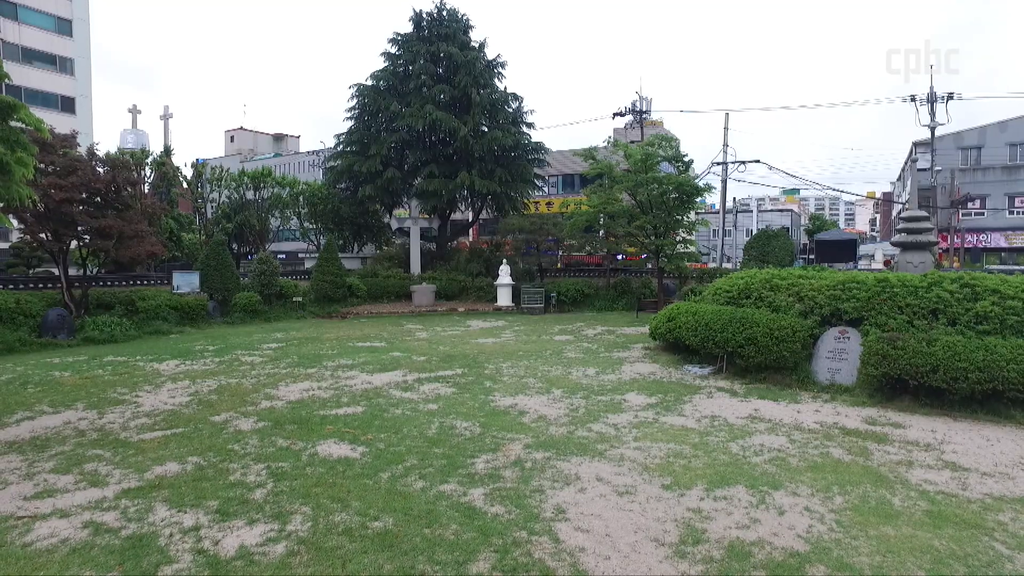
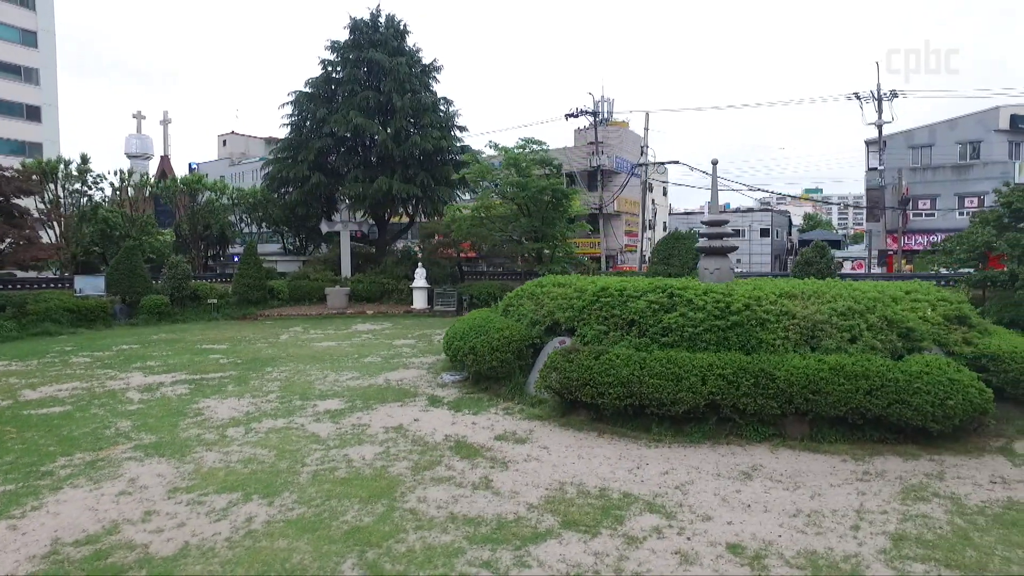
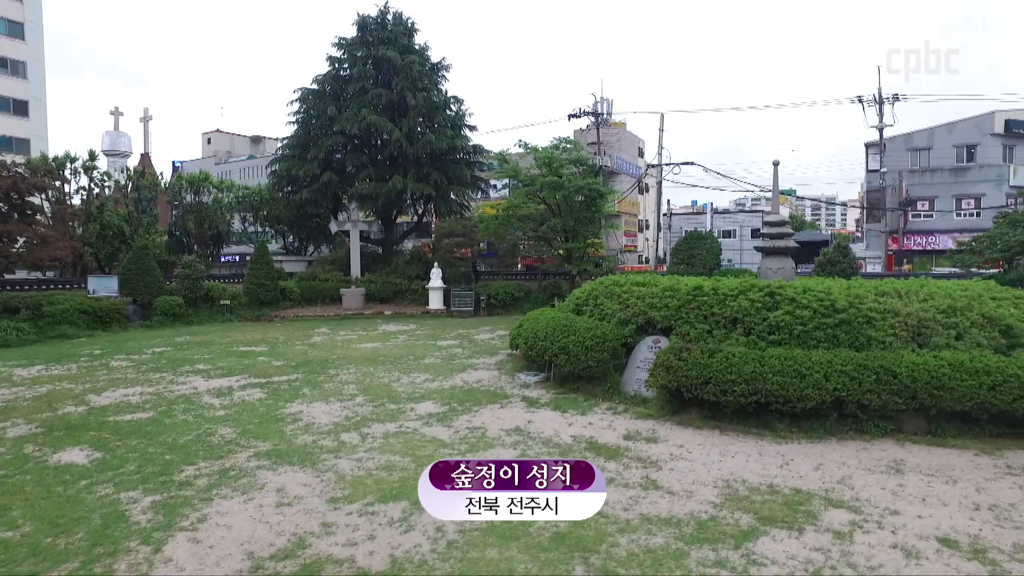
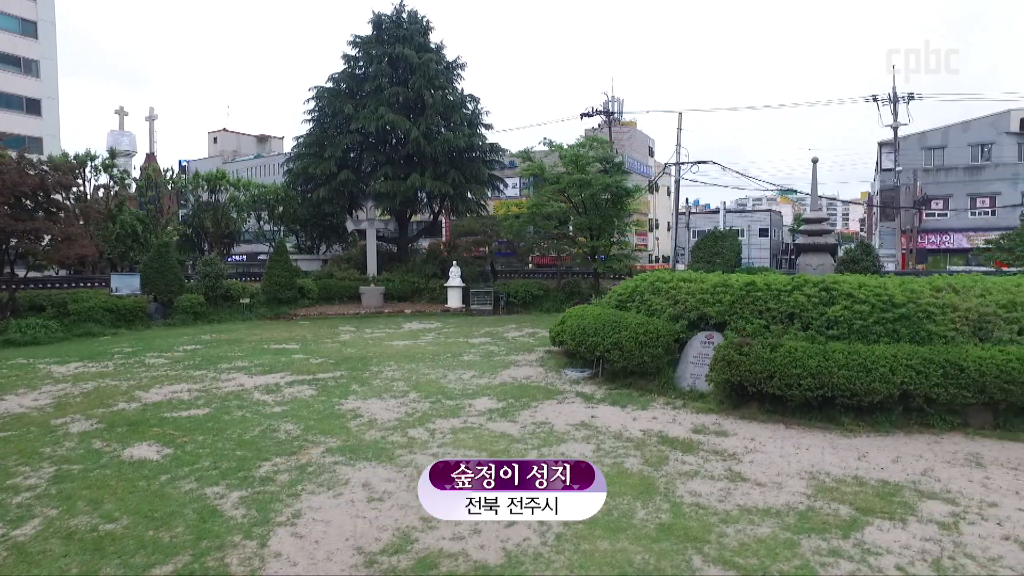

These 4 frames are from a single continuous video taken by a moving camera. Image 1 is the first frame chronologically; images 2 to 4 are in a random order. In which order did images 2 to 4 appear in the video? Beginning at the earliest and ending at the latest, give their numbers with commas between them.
4, 3, 2
